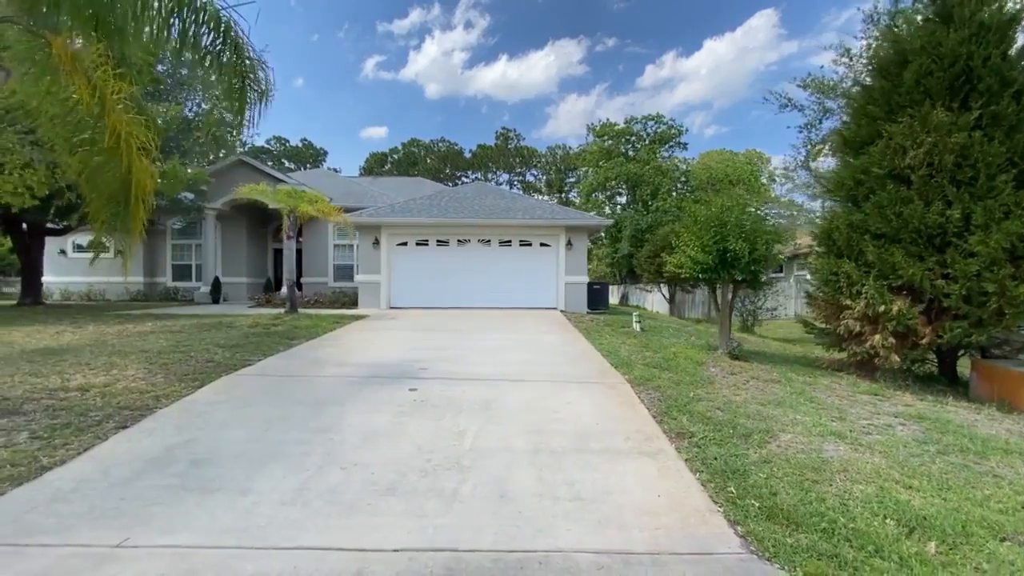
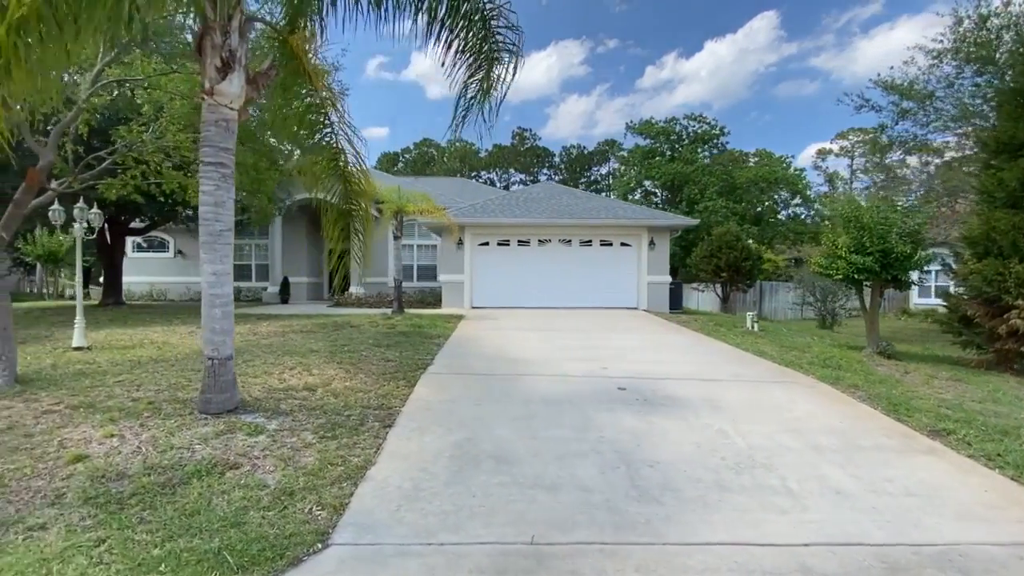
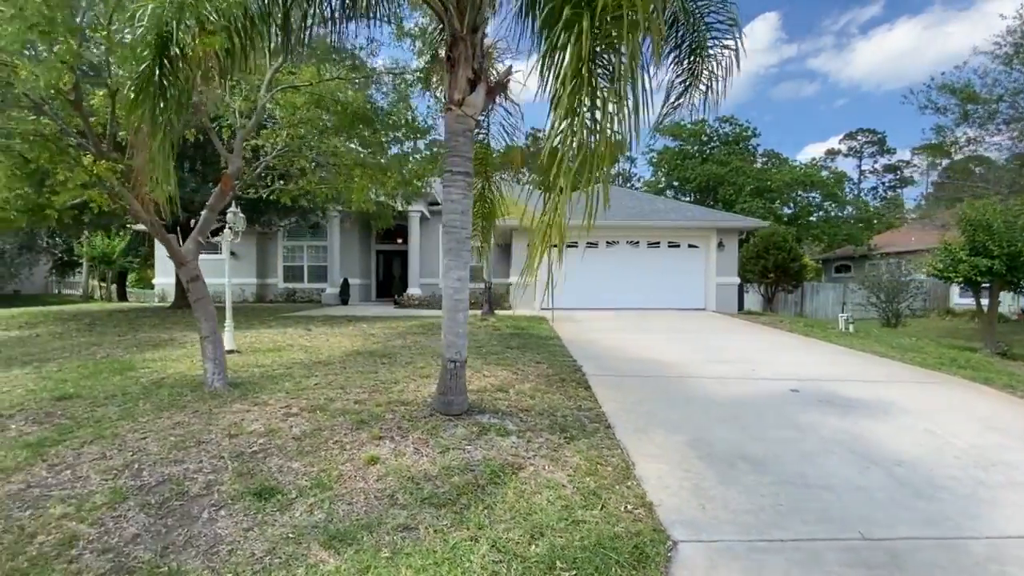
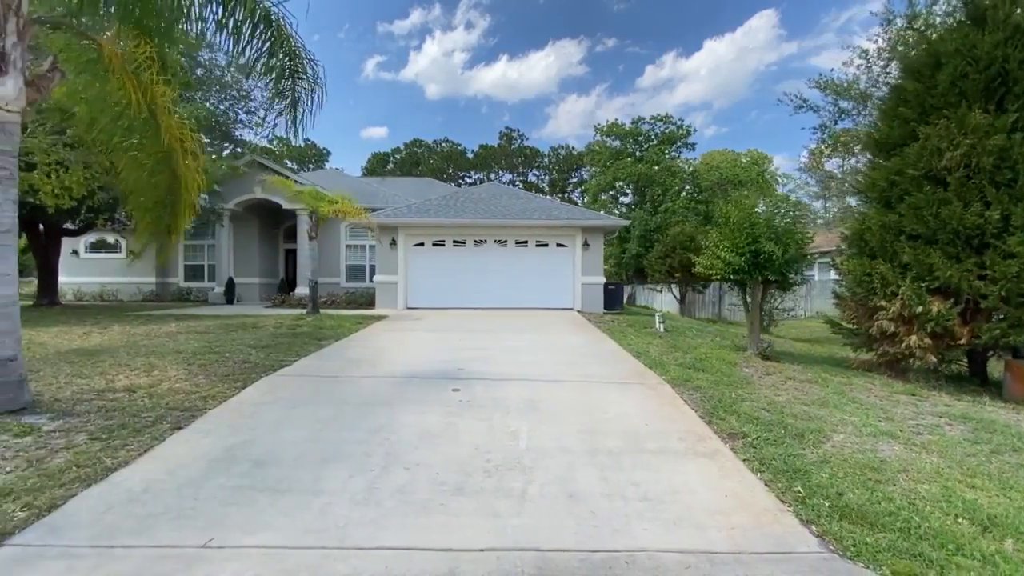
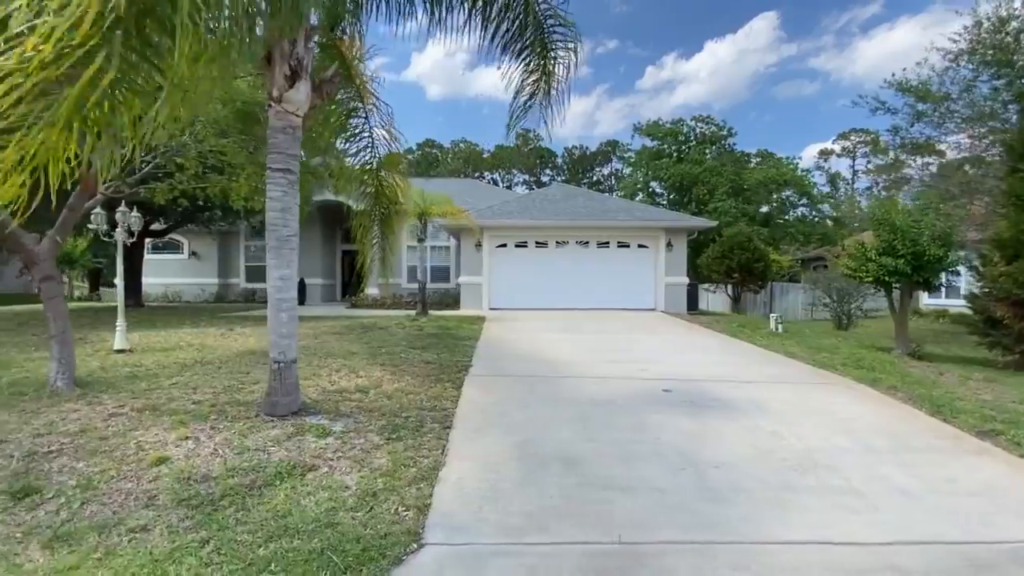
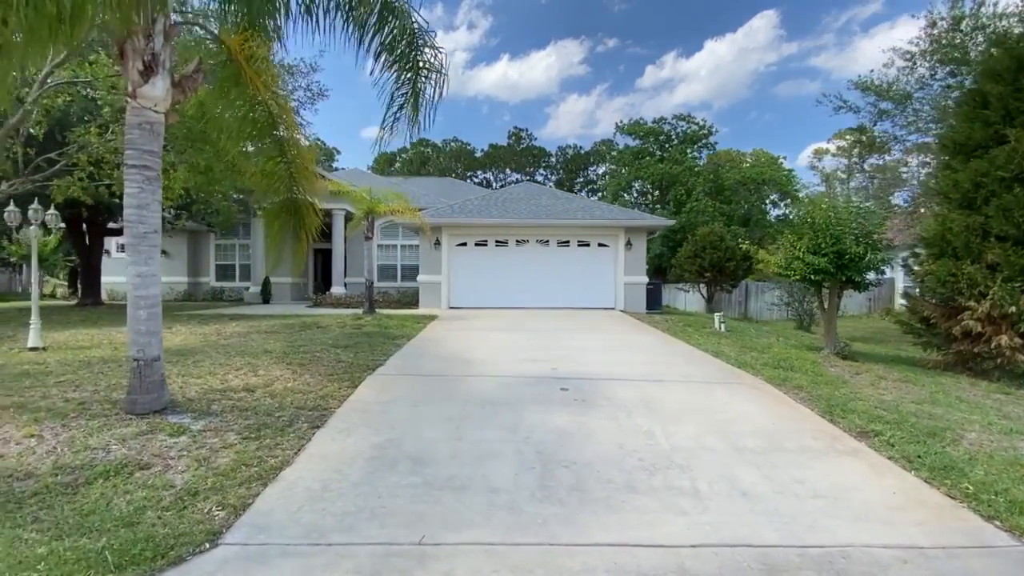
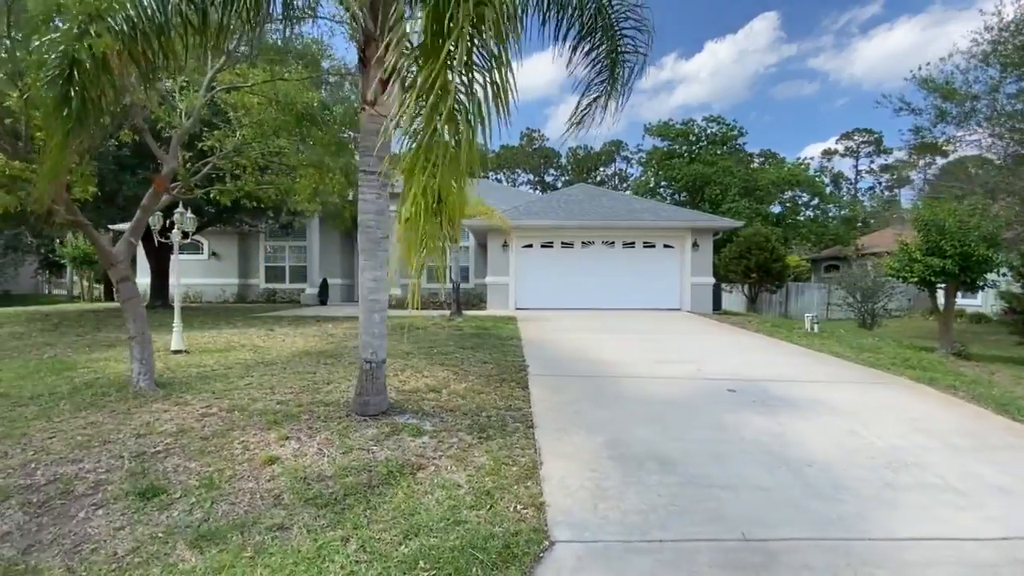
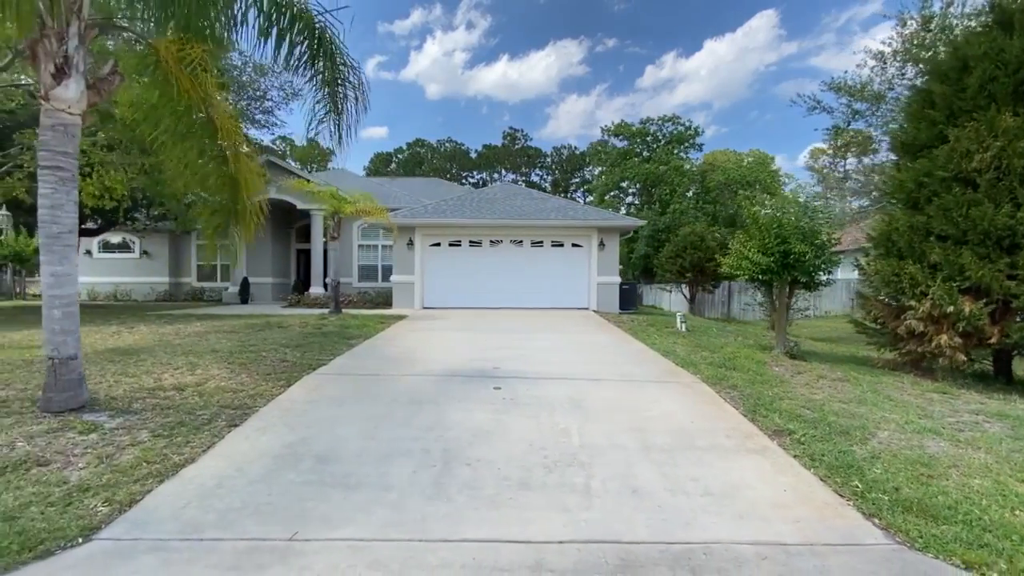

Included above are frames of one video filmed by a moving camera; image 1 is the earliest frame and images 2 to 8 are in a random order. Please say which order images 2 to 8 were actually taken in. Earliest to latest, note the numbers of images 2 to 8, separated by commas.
4, 8, 6, 2, 5, 7, 3
